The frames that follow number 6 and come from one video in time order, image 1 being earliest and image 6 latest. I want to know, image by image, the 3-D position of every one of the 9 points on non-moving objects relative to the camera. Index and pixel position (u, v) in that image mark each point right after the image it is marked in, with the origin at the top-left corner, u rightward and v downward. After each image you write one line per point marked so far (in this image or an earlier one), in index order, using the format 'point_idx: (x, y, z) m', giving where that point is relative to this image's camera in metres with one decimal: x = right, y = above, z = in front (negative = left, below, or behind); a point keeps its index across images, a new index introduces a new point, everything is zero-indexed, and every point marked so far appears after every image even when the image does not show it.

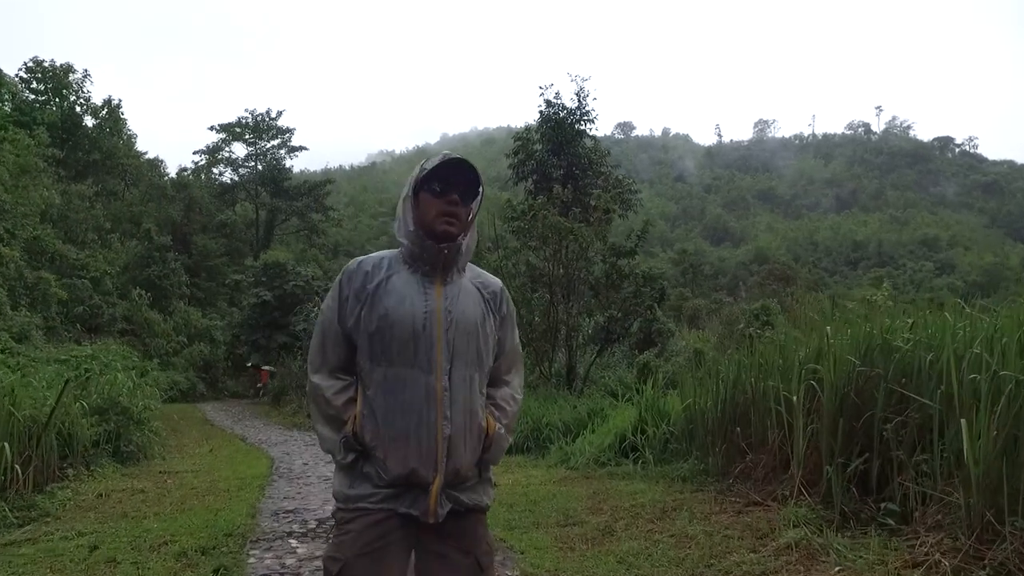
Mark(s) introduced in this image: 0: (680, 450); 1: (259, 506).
0: (+1.3, -1.2, +5.8) m
1: (-1.6, -1.4, +5.0) m
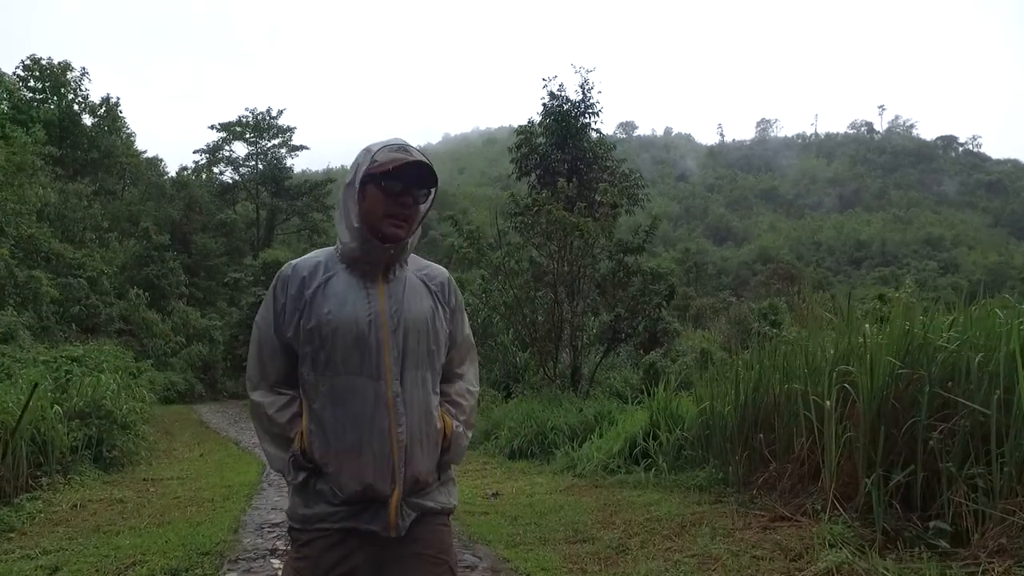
0: (+1.3, -1.2, +5.5) m
1: (-1.6, -1.4, +4.6) m
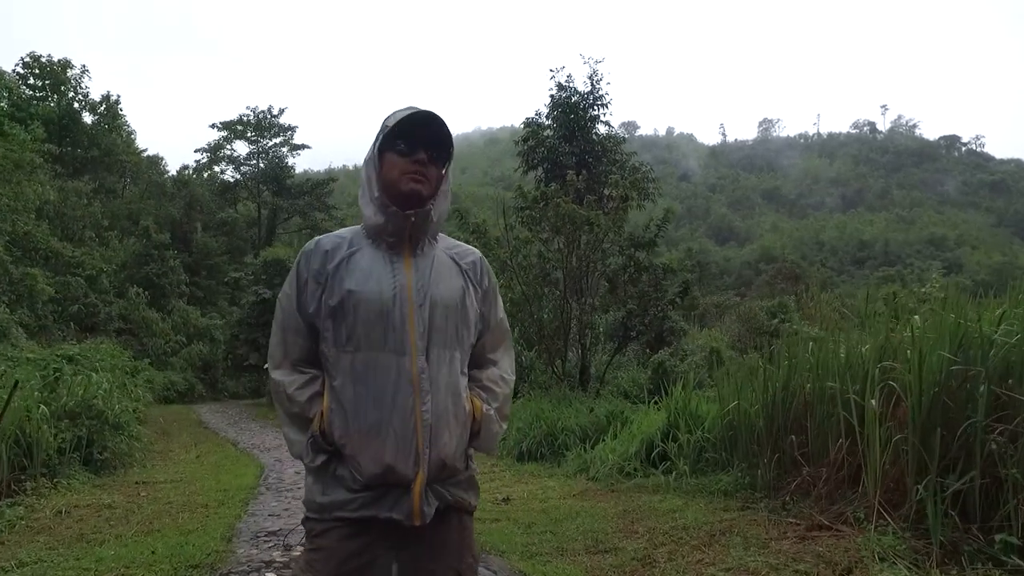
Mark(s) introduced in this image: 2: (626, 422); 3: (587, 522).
0: (+1.4, -1.1, +5.2) m
1: (-1.5, -1.3, +4.3) m
2: (+1.0, -1.2, +7.1) m
3: (+0.4, -1.3, +4.3) m
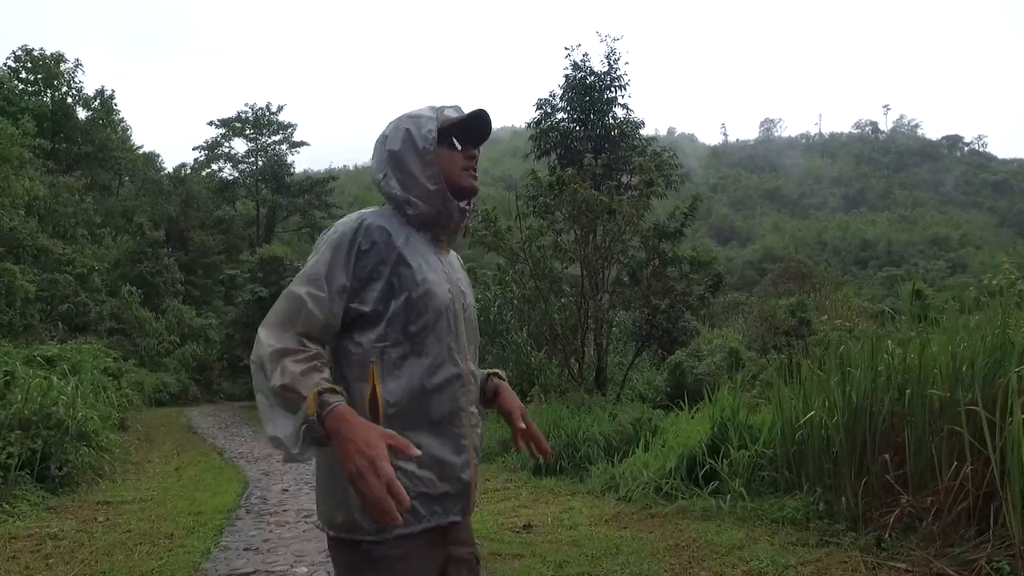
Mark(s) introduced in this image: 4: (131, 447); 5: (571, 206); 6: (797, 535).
0: (+1.5, -1.1, +4.4) m
1: (-1.4, -1.2, +3.5) m
2: (+1.1, -1.1, +6.3) m
3: (+0.5, -1.2, +3.5) m
4: (-4.2, -1.7, +8.6) m
5: (+0.6, +0.9, +8.3) m
6: (+1.4, -1.2, +3.7) m
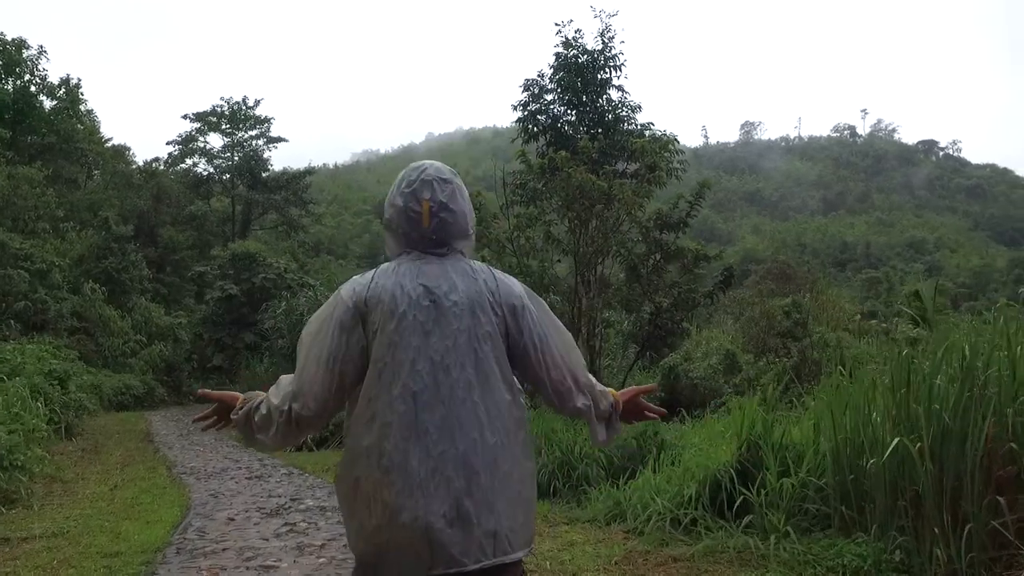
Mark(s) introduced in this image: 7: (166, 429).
0: (+1.4, -1.0, +3.5) m
1: (-1.4, -1.2, +2.6) m
2: (+1.1, -1.1, +5.4) m
3: (+0.5, -1.2, +2.7) m
4: (-4.3, -1.7, +7.7) m
5: (+0.5, +0.9, +7.5) m
6: (+1.3, -1.1, +2.9) m
7: (-5.6, -2.3, +12.7) m
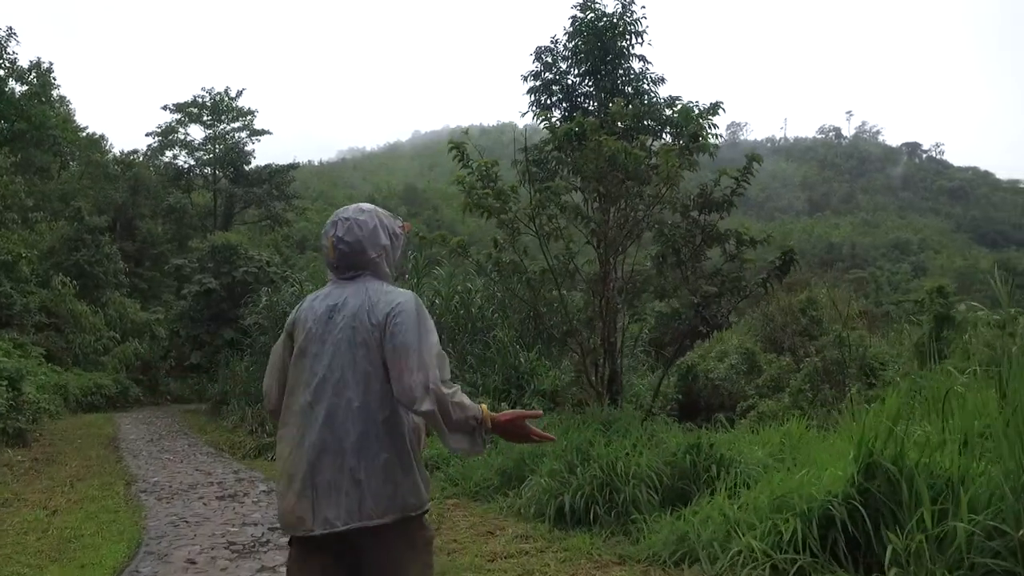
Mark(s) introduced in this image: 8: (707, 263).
0: (+1.7, -0.9, +2.5) m
1: (-1.2, -1.1, +1.6) m
2: (+1.2, -1.0, +4.4) m
3: (+0.7, -1.1, +1.7) m
4: (-4.2, -1.5, +6.5) m
5: (+0.6, +1.0, +6.5) m
6: (+1.6, -1.0, +1.9) m
7: (-5.6, -2.1, +11.6) m
8: (+1.7, +0.2, +6.9) m
